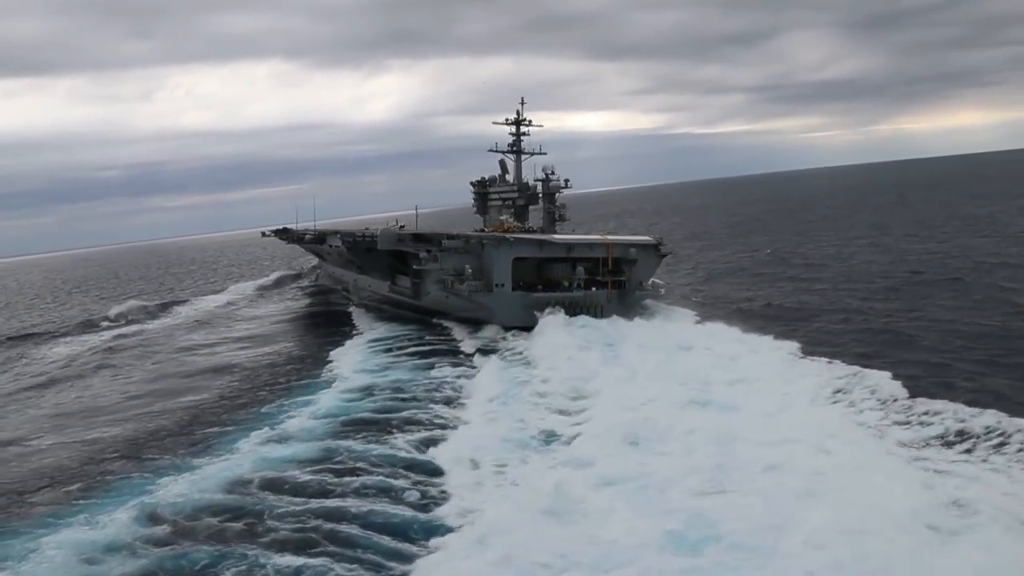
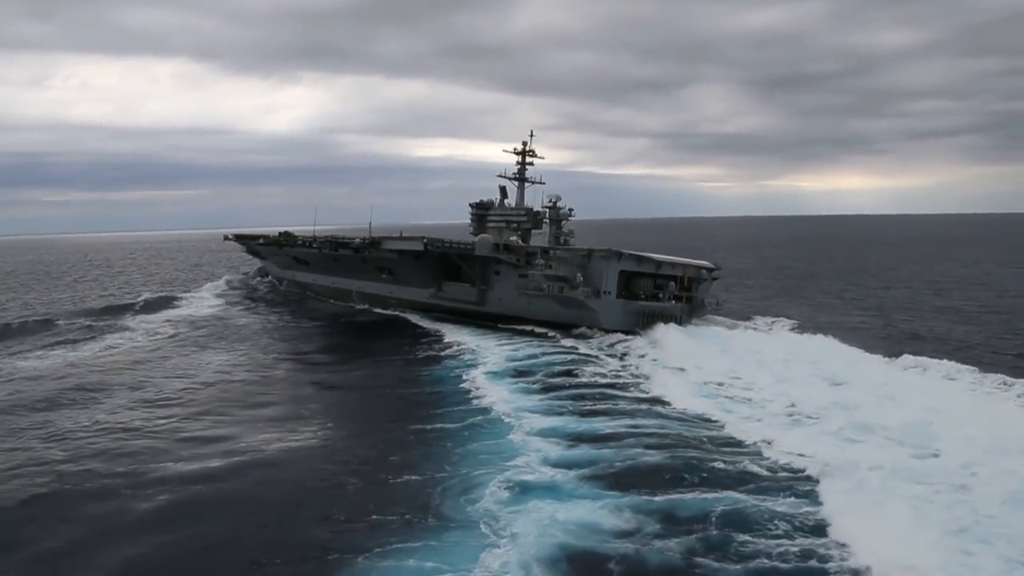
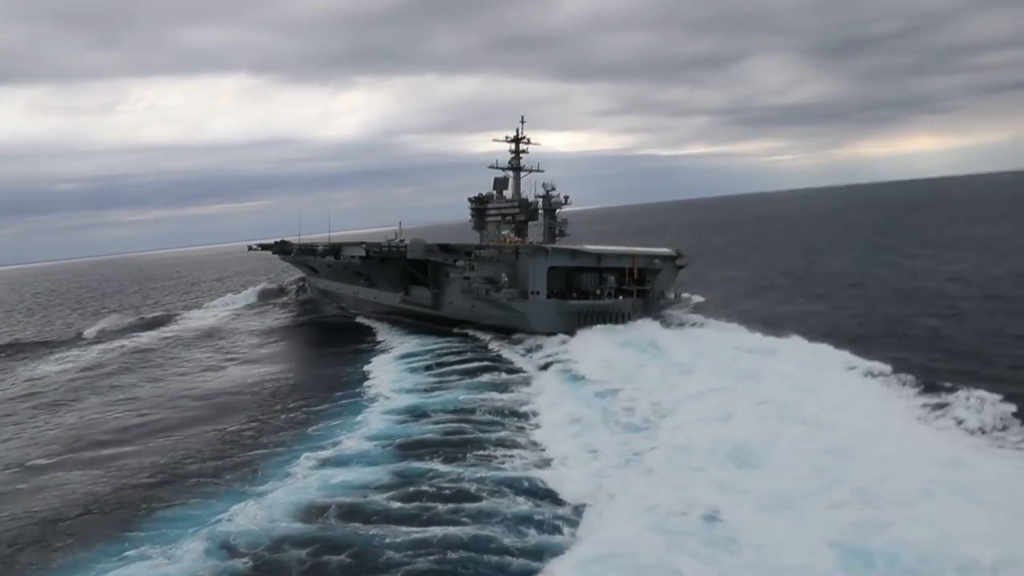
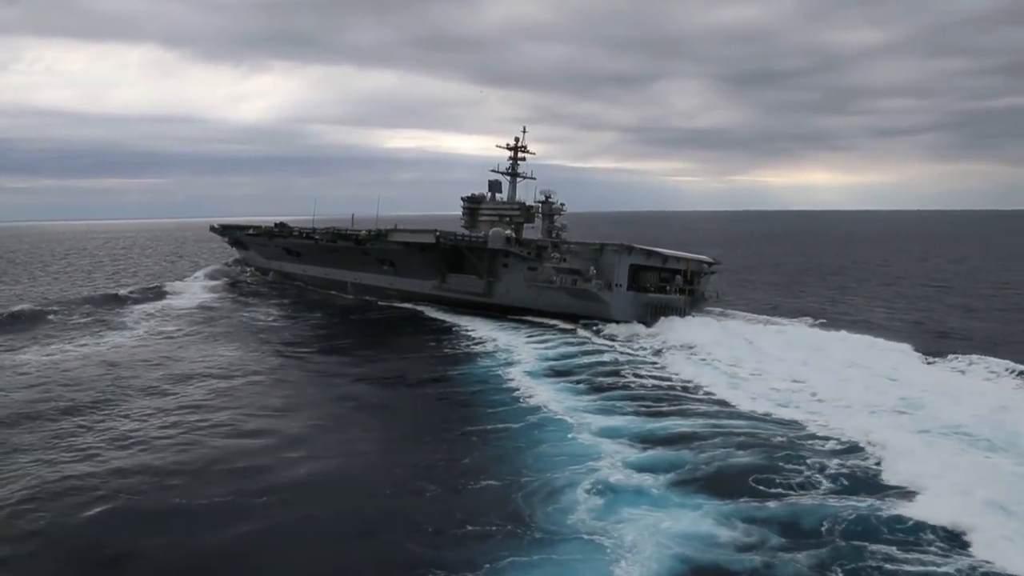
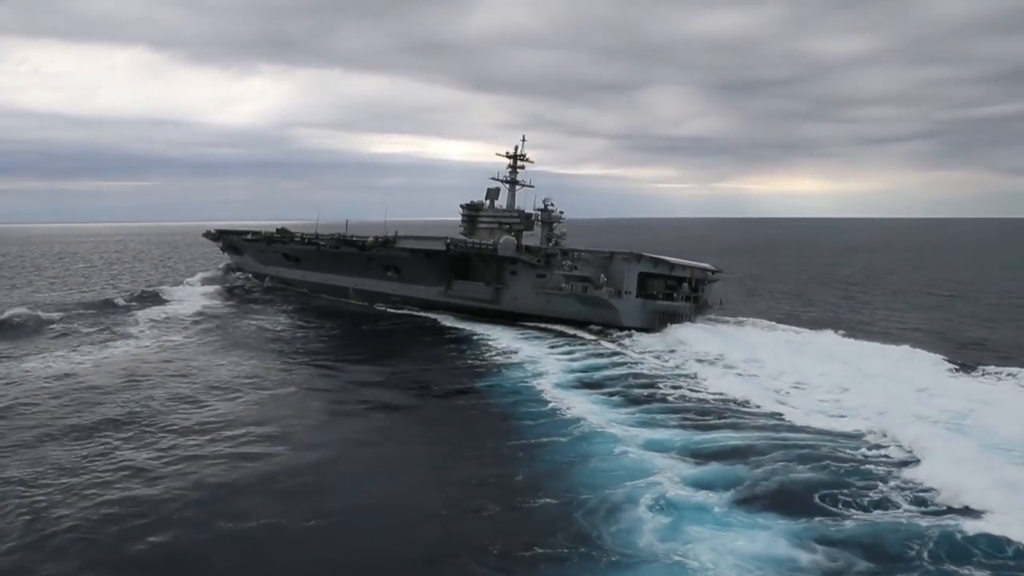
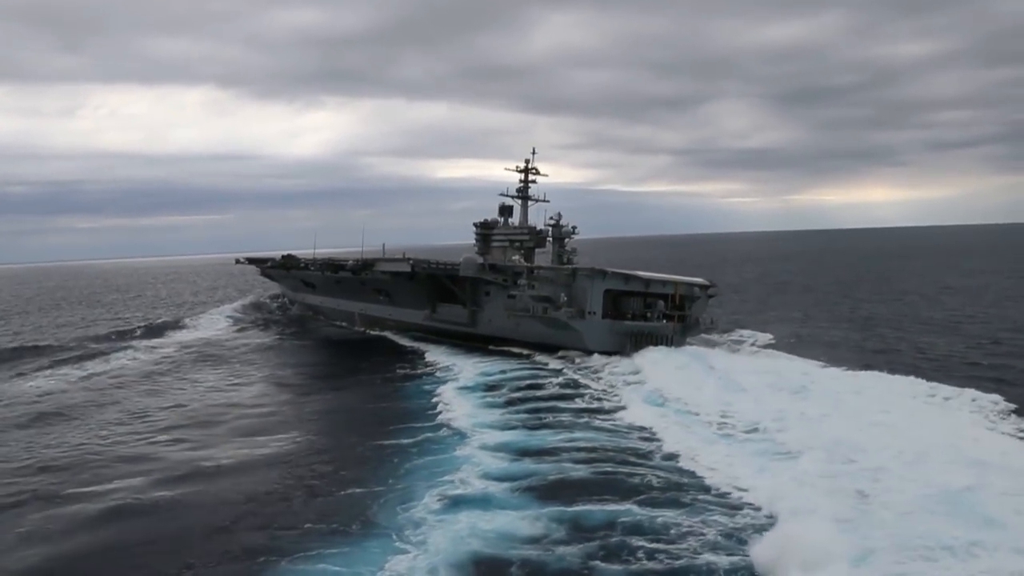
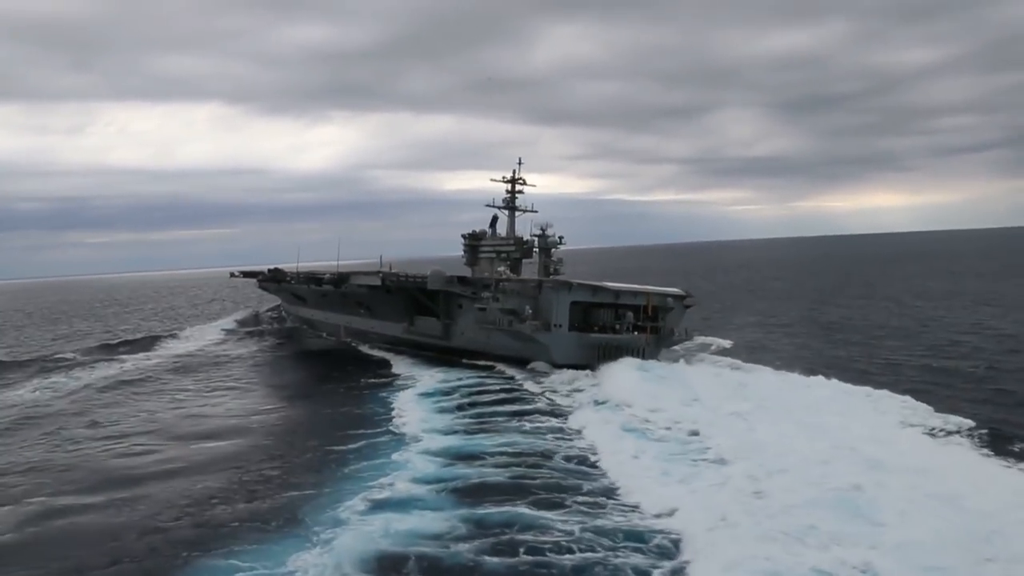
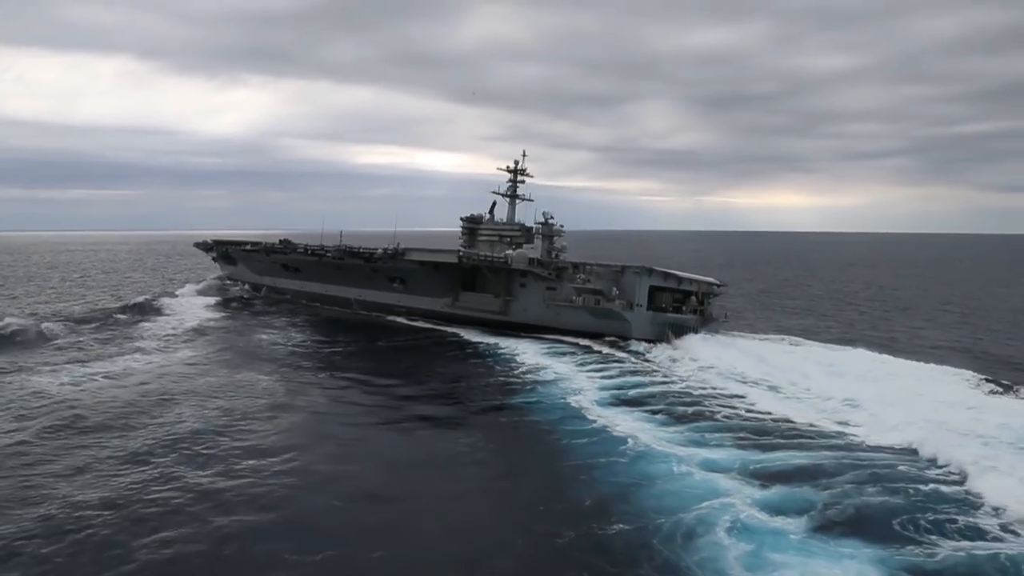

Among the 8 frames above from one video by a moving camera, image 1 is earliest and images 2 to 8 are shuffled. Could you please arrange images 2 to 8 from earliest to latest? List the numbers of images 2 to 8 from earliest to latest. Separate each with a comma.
3, 7, 6, 2, 4, 5, 8
